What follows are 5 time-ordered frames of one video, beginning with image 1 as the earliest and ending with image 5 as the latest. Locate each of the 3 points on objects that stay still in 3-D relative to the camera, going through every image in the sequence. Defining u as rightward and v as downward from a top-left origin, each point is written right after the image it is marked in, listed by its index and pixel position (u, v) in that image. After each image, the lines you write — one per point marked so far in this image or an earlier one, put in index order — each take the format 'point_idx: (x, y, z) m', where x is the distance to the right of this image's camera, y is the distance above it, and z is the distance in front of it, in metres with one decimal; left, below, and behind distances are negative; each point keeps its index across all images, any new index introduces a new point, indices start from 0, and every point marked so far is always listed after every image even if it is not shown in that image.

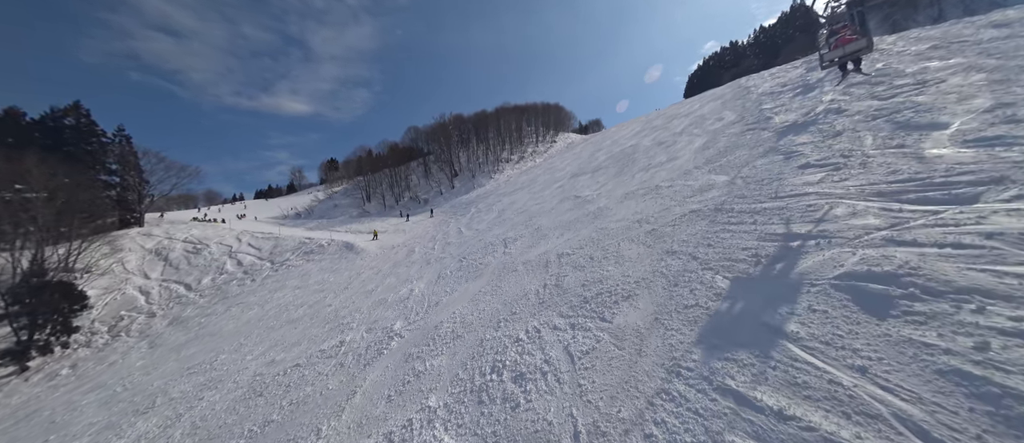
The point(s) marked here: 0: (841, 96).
0: (+14.0, +5.4, +13.3) m
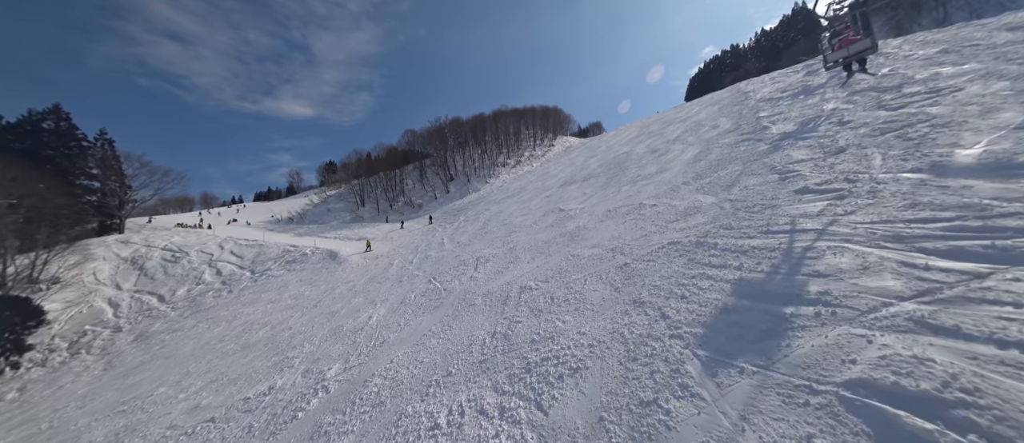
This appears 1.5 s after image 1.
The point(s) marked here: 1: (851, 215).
0: (+12.9, +4.6, +12.2) m
1: (+5.8, +0.1, +5.3) m
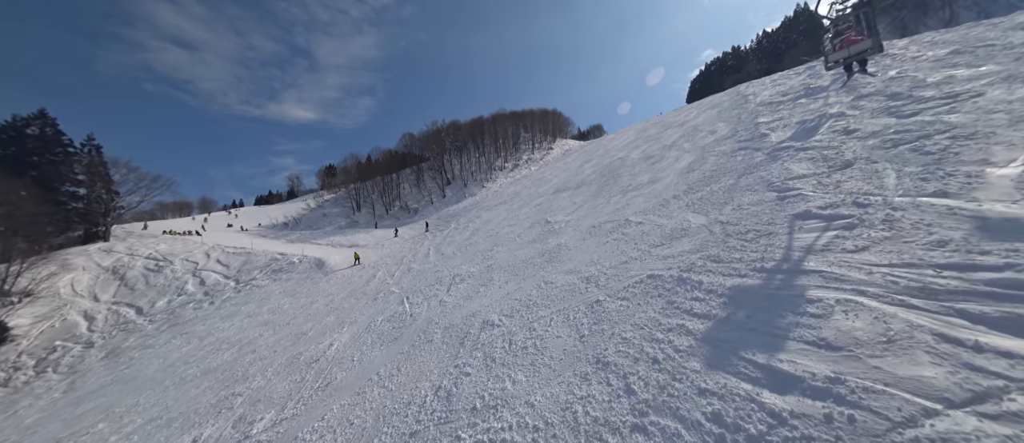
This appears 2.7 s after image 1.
0: (+12.0, +4.0, +11.2) m
1: (+4.9, -0.4, +4.3) m
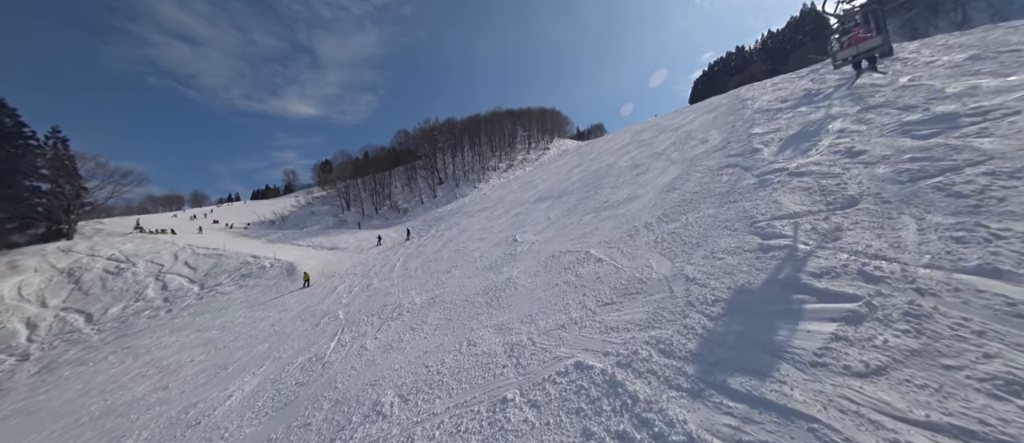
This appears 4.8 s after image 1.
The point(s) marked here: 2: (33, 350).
0: (+10.4, +2.9, +9.6) m
1: (+3.2, -1.4, +2.7) m
2: (-28.5, -7.7, +18.3) m
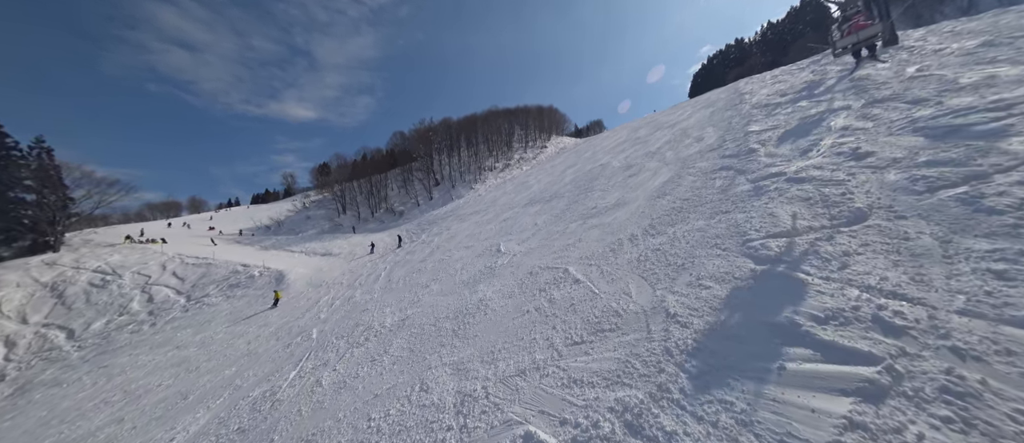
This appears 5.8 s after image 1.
0: (+9.6, +2.7, +8.7) m
1: (+2.5, -1.8, +1.9) m
2: (-29.0, -8.7, +17.5) m
